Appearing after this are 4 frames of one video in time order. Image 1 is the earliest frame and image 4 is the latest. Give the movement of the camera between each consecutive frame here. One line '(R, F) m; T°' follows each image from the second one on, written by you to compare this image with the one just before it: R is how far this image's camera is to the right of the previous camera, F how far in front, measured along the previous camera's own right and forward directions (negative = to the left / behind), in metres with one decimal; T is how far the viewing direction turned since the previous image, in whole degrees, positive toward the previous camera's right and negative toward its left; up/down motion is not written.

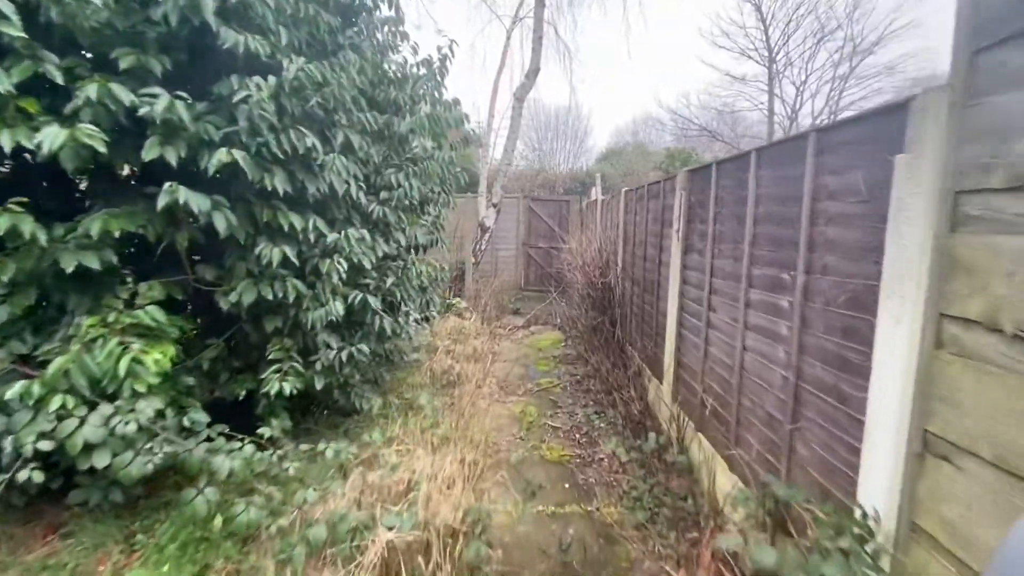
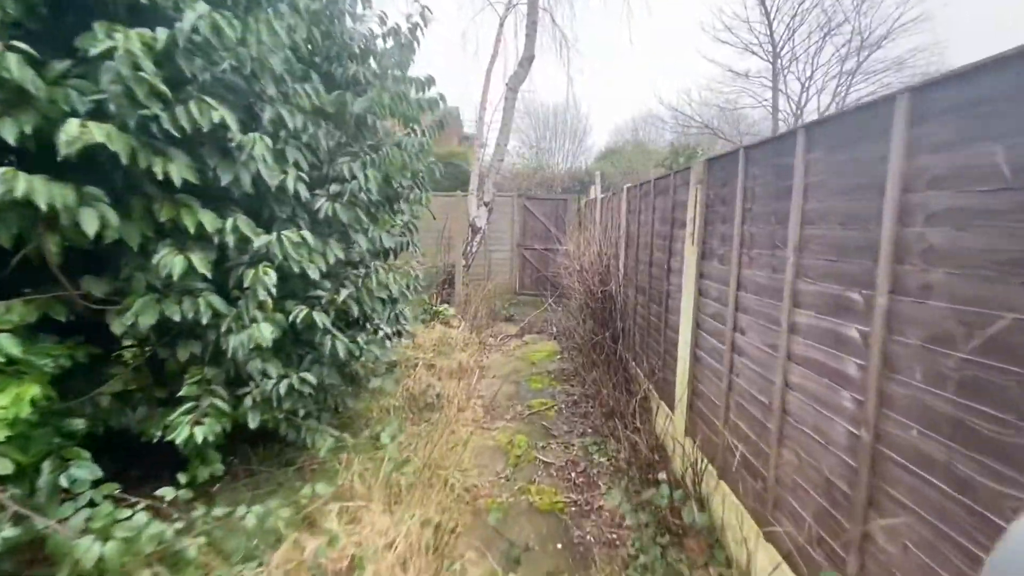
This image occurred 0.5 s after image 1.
(+0.1, +0.6) m; 0°
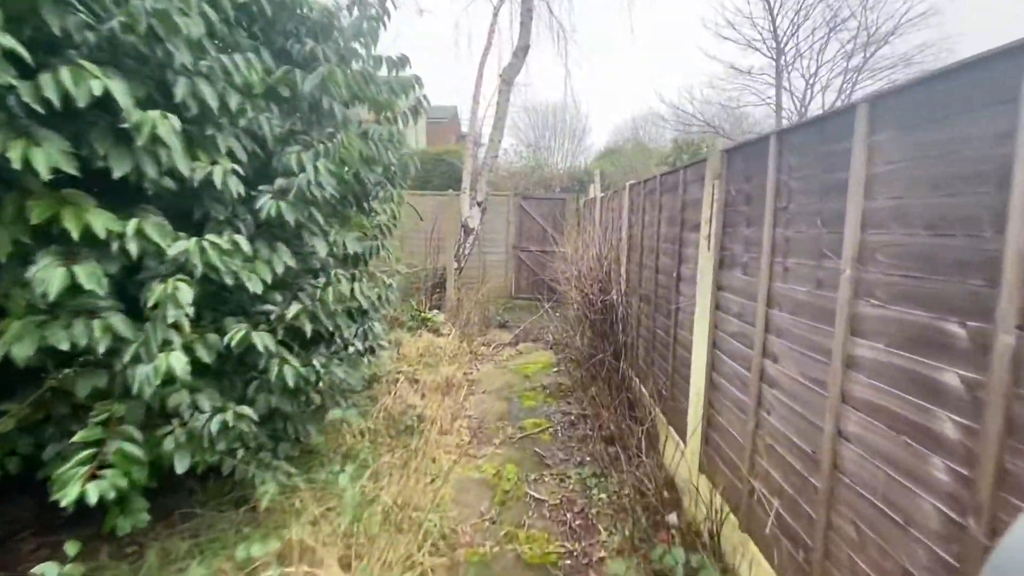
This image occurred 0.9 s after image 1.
(+0.1, +0.5) m; 0°
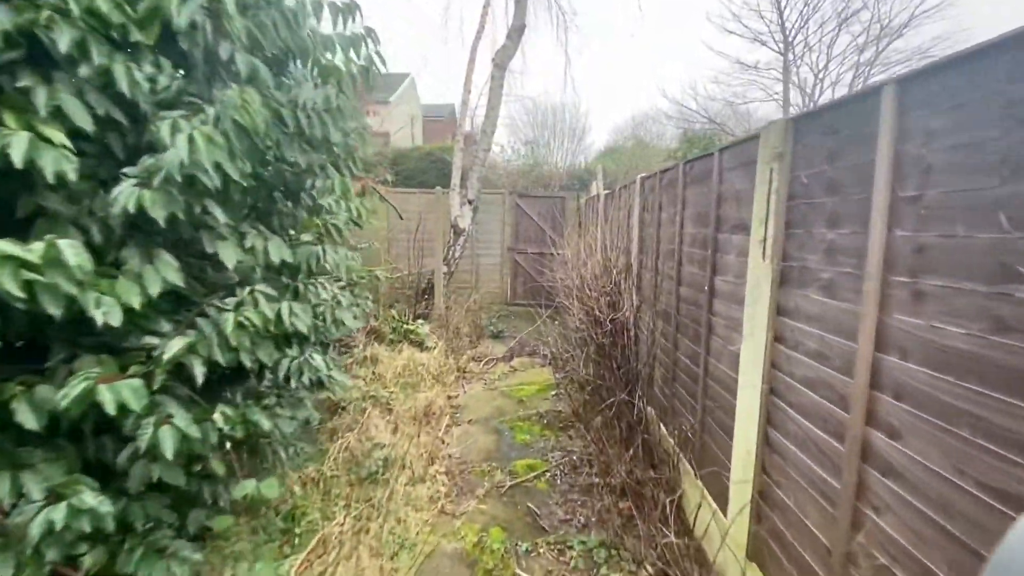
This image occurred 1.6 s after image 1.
(+0.1, +0.8) m; 0°
